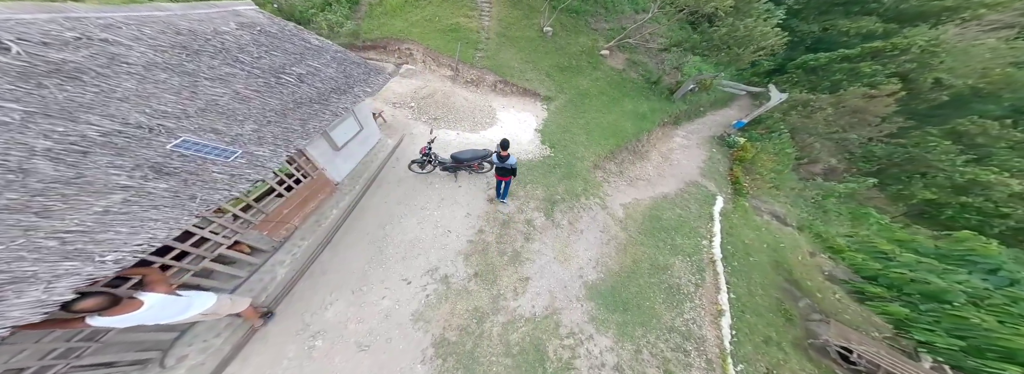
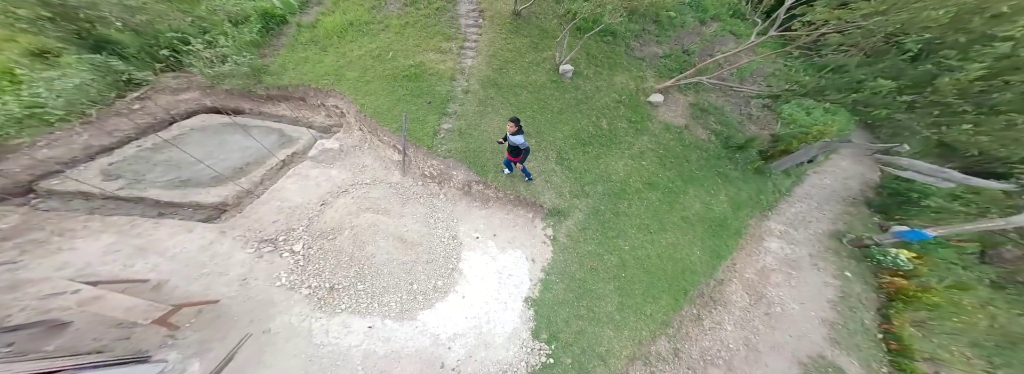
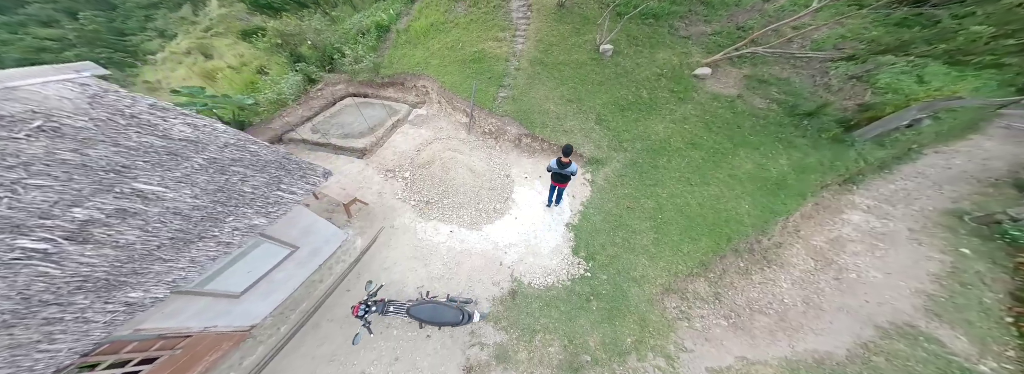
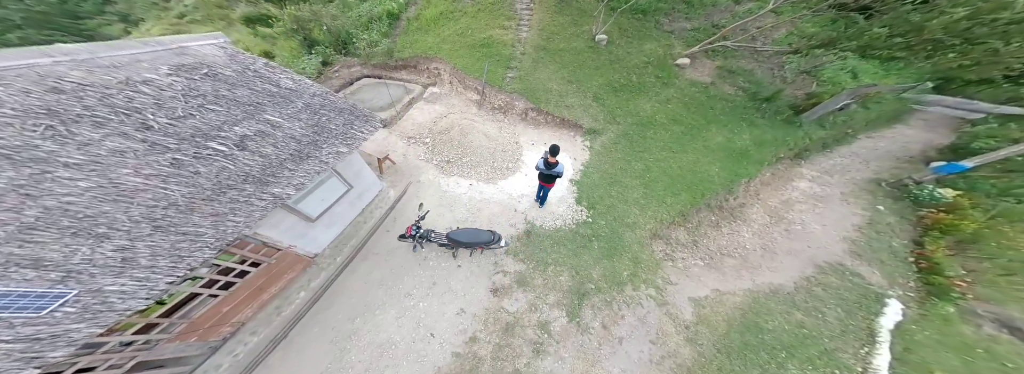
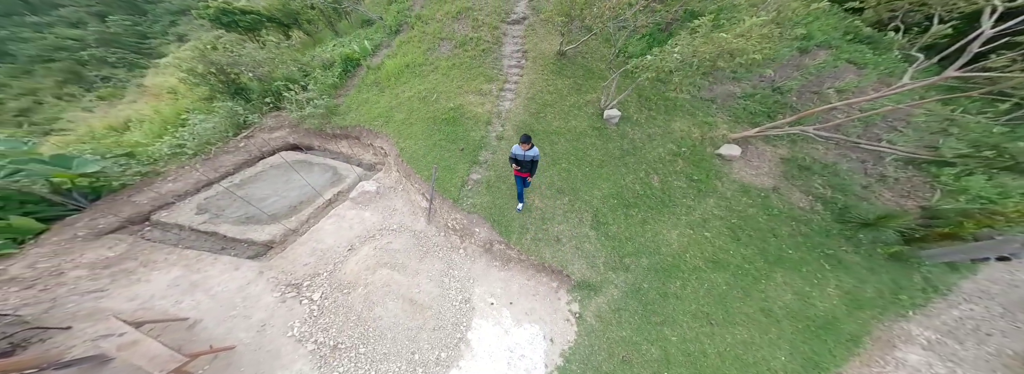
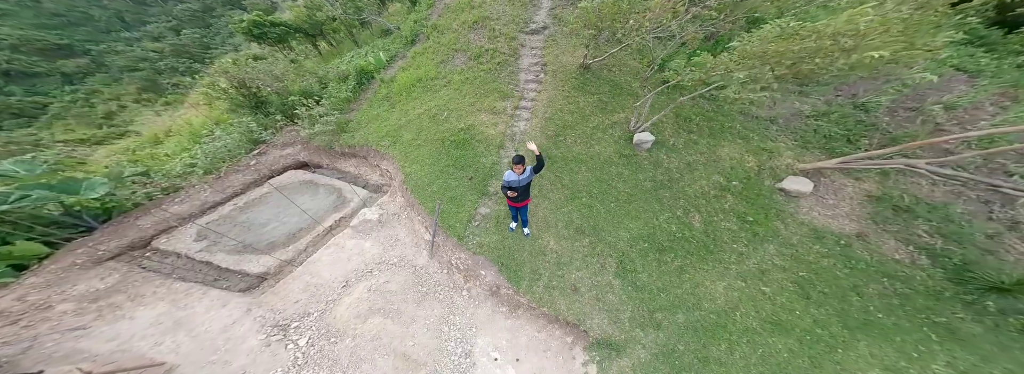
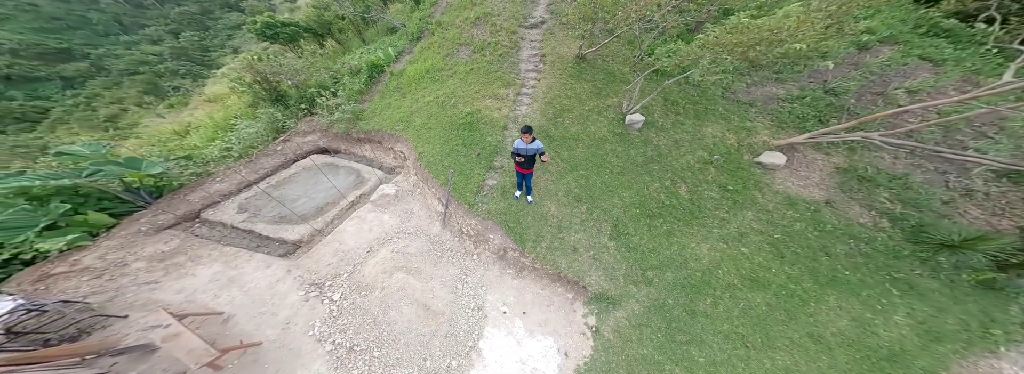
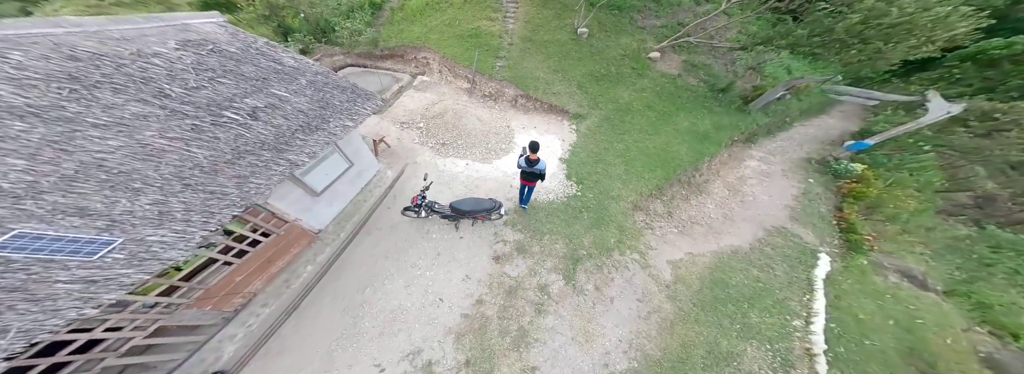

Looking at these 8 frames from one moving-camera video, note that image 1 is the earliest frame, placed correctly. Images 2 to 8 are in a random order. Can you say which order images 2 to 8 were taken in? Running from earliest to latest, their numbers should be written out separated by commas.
8, 4, 3, 2, 5, 7, 6
